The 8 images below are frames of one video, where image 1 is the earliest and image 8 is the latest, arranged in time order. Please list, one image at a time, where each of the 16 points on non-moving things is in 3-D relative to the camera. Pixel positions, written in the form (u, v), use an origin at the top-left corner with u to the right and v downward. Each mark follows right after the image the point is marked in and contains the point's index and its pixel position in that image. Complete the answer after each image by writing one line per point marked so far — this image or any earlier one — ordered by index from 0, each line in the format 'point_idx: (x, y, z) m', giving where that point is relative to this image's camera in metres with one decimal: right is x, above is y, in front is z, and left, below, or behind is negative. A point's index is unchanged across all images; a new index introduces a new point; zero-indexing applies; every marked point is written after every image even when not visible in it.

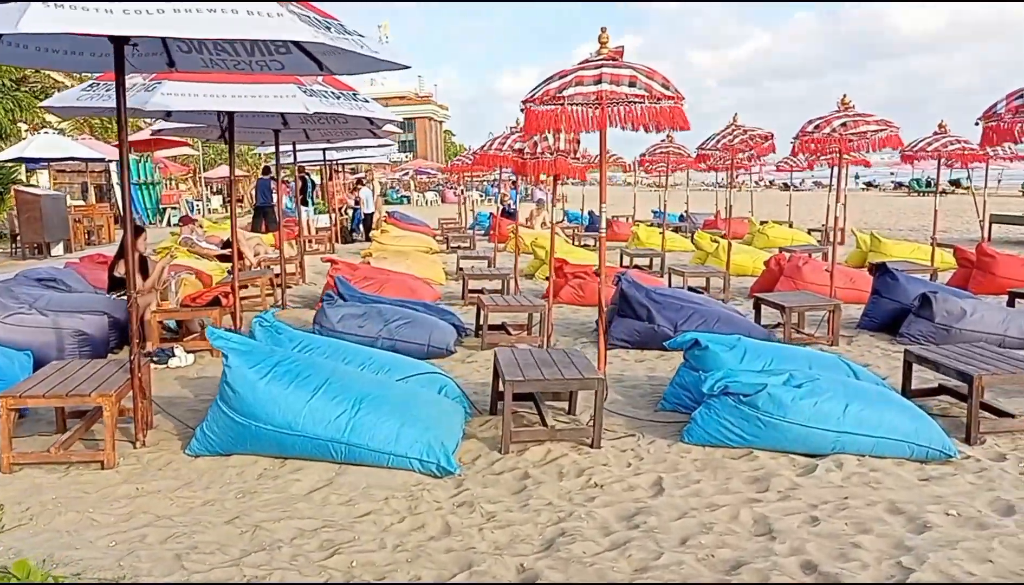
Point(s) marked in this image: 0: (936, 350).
0: (+2.0, -0.3, +5.9) m
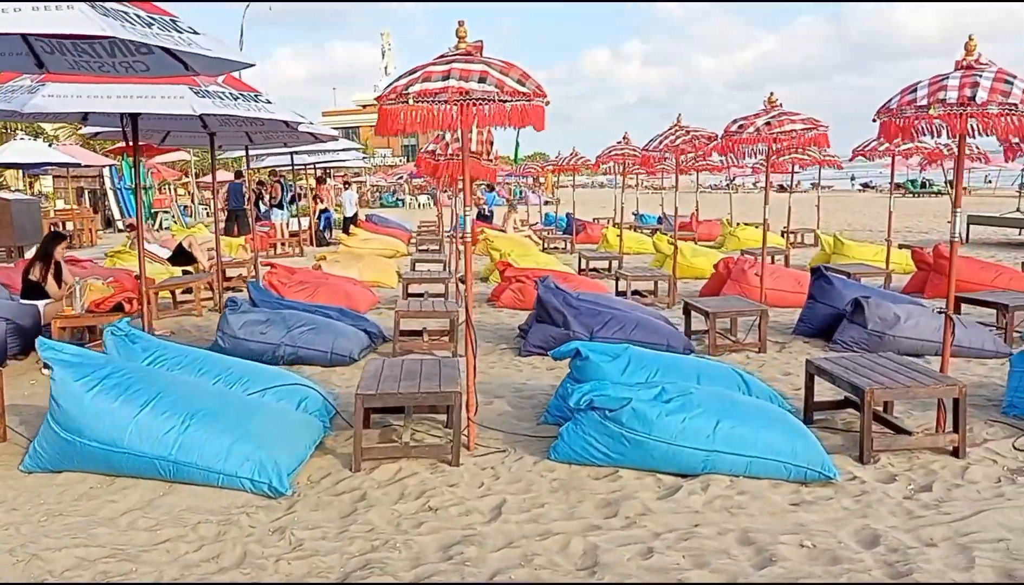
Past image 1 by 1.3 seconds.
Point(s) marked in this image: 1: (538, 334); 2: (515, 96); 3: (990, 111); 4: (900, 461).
0: (+1.4, -0.3, +5.5) m
1: (+0.2, -0.3, +7.4) m
2: (0.0, +0.8, +4.7) m
3: (+1.9, +0.7, +4.9) m
4: (+1.6, -0.7, +5.0) m
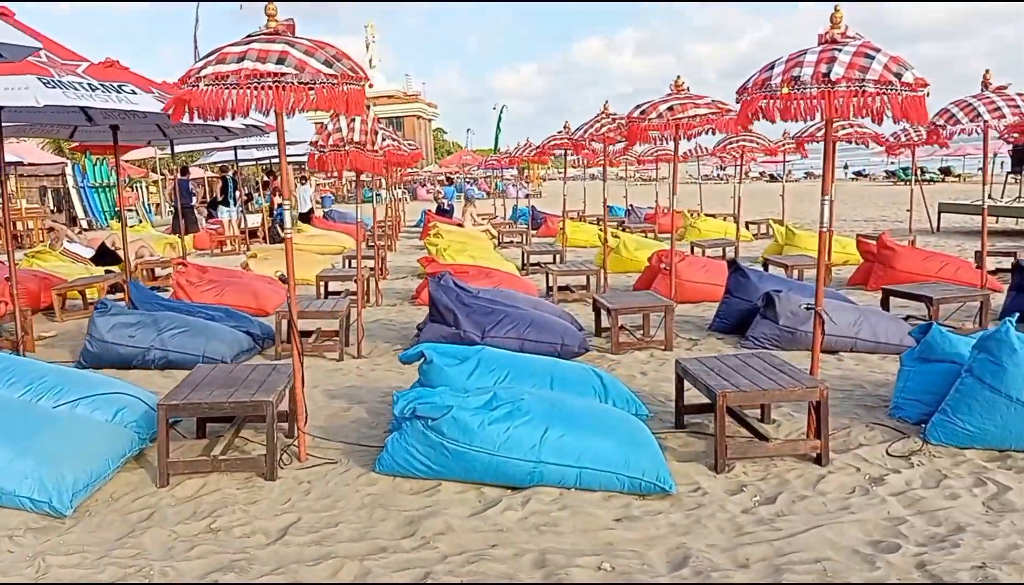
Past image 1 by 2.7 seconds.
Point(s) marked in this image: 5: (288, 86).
0: (+0.8, -0.3, +5.1) m
1: (-0.5, -0.2, +7.0) m
2: (-0.7, +0.8, +4.4) m
3: (+1.2, +0.7, +4.5) m
4: (+0.9, -0.7, +4.6) m
5: (-0.8, +0.7, +4.3) m
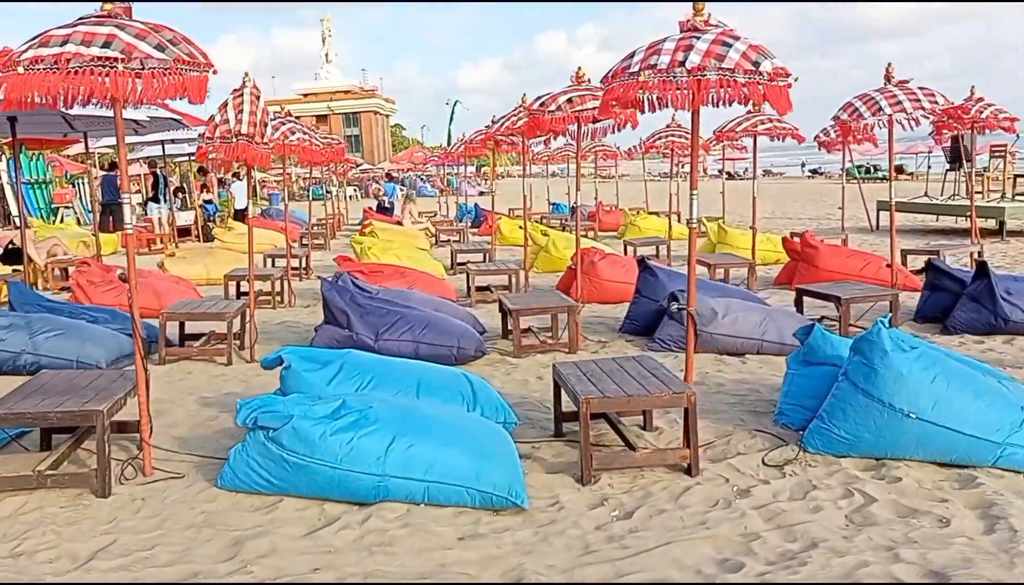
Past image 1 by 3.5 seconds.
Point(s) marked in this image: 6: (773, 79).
0: (+0.2, -0.3, +4.9) m
1: (-1.0, -0.2, +6.8) m
2: (-1.2, +0.7, +4.1) m
3: (+0.7, +0.7, +4.2) m
4: (+0.4, -0.7, +4.4) m
5: (-1.3, +0.7, +4.1) m
6: (+0.9, +0.7, +4.4) m
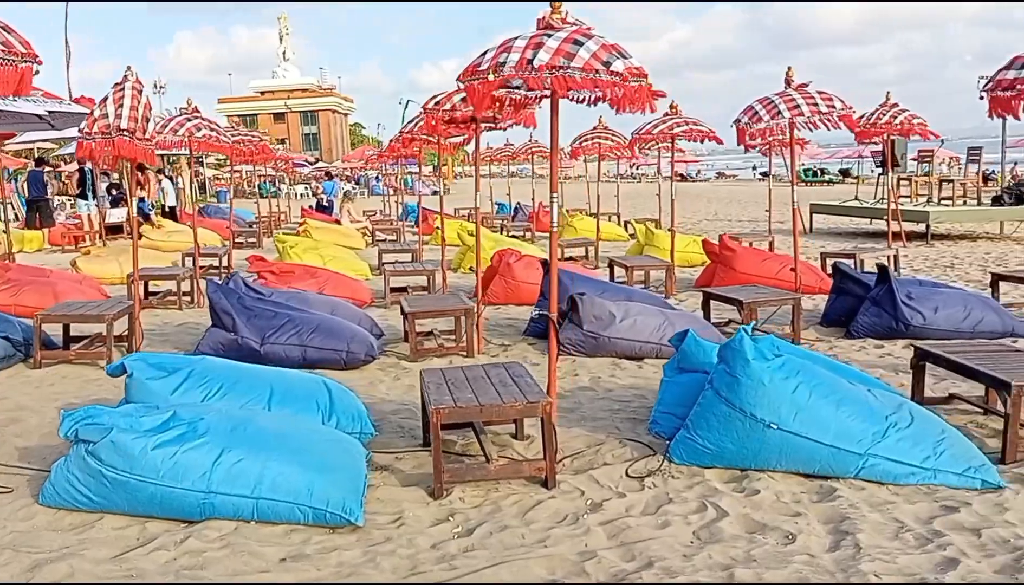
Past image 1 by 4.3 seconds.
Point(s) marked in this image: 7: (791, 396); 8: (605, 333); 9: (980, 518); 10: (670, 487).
0: (-0.3, -0.3, +4.6) m
1: (-1.6, -0.2, +6.5) m
2: (-1.7, +0.7, +3.8) m
3: (+0.2, +0.7, +4.0) m
4: (-0.1, -0.7, +4.2) m
5: (-1.8, +0.7, +3.8) m
6: (+0.4, +0.7, +4.2) m
7: (+0.9, -0.3, +4.2) m
8: (+0.5, -0.2, +6.6) m
9: (+1.5, -0.7, +3.8) m
10: (+0.5, -0.7, +4.2) m
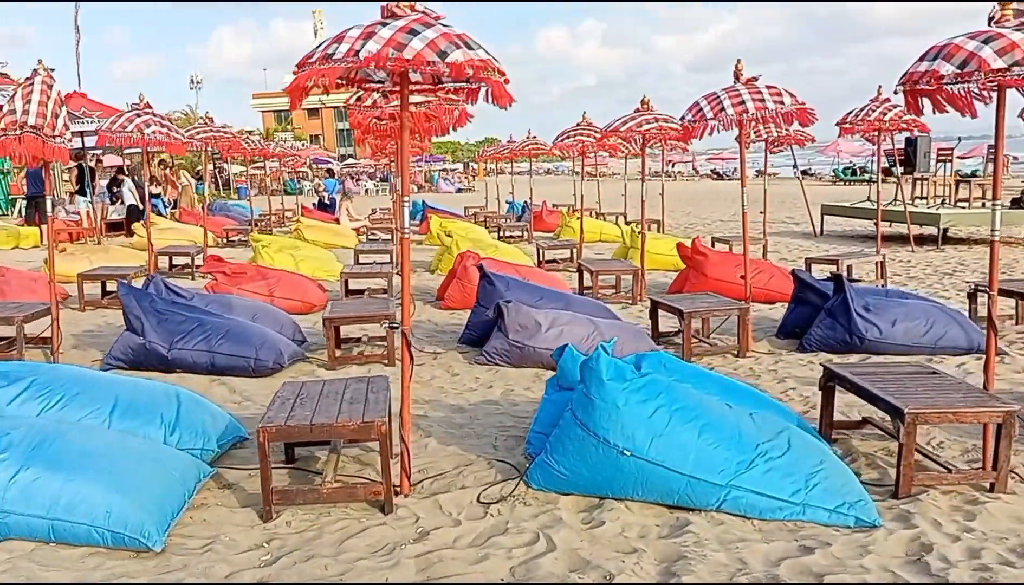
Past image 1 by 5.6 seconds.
0: (-0.8, -0.3, +4.4) m
1: (-2.0, -0.3, +6.4) m
2: (-2.2, +0.7, +3.7) m
3: (-0.3, +0.7, +3.8) m
4: (-0.7, -0.7, +3.9) m
5: (-2.3, +0.7, +3.7) m
6: (-0.1, +0.7, +3.9) m
7: (+0.4, -0.4, +3.9) m
8: (+0.1, -0.3, +6.4) m
9: (+0.9, -0.8, +3.5) m
10: (0.0, -0.7, +3.9) m
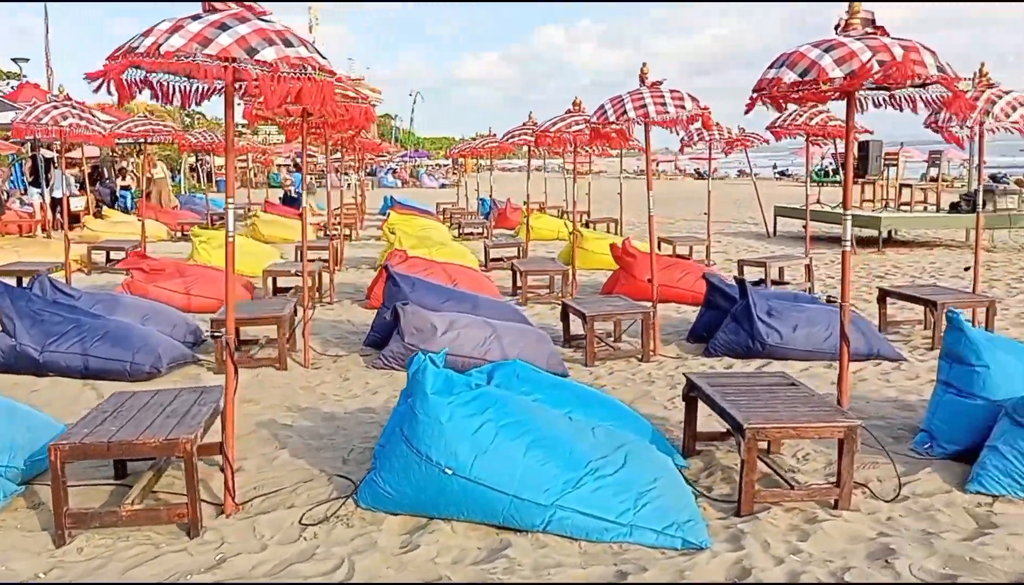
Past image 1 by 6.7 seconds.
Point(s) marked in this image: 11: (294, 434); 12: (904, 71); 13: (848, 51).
0: (-1.3, -0.4, +4.2) m
1: (-2.5, -0.3, +6.2) m
2: (-2.7, +0.7, +3.5) m
3: (-0.9, +0.6, +3.6) m
4: (-1.2, -0.7, +3.7) m
5: (-2.9, +0.7, +3.5) m
6: (-0.7, +0.7, +3.7) m
7: (-0.1, -0.4, +3.7) m
8: (-0.4, -0.3, +6.2) m
9: (+0.4, -0.8, +3.3) m
10: (-0.5, -0.7, +3.7) m
11: (-0.9, -0.6, +4.9) m
12: (+1.3, +0.7, +4.1) m
13: (+1.1, +0.8, +4.2) m
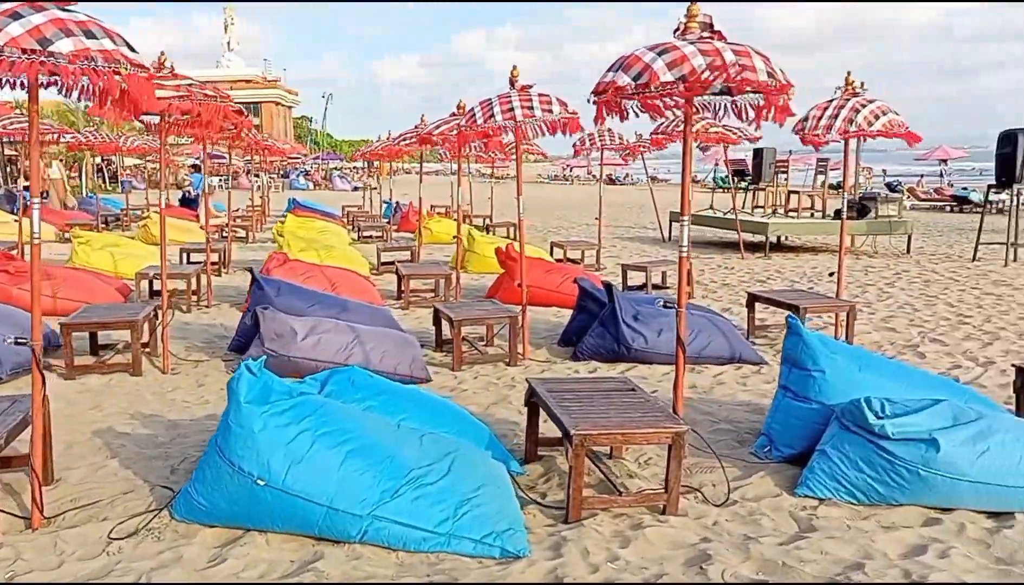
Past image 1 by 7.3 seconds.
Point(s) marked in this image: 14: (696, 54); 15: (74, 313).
0: (-1.9, -0.4, +4.1) m
1: (-3.2, -0.3, +6.0) m
2: (-3.3, +0.7, +3.3) m
3: (-1.4, +0.6, +3.5) m
4: (-1.7, -0.8, +3.6) m
5: (-3.4, +0.6, +3.2) m
6: (-1.2, +0.6, +3.6) m
7: (-0.7, -0.4, +3.6) m
8: (-1.1, -0.3, +6.1) m
9: (-0.1, -0.8, +3.3) m
10: (-1.1, -0.7, +3.6) m
11: (-1.5, -0.6, +4.8) m
12: (+0.7, +0.7, +4.1) m
13: (+0.6, +0.8, +4.2) m
14: (+0.6, +0.8, +4.2) m
15: (-2.2, -0.1, +6.4) m
